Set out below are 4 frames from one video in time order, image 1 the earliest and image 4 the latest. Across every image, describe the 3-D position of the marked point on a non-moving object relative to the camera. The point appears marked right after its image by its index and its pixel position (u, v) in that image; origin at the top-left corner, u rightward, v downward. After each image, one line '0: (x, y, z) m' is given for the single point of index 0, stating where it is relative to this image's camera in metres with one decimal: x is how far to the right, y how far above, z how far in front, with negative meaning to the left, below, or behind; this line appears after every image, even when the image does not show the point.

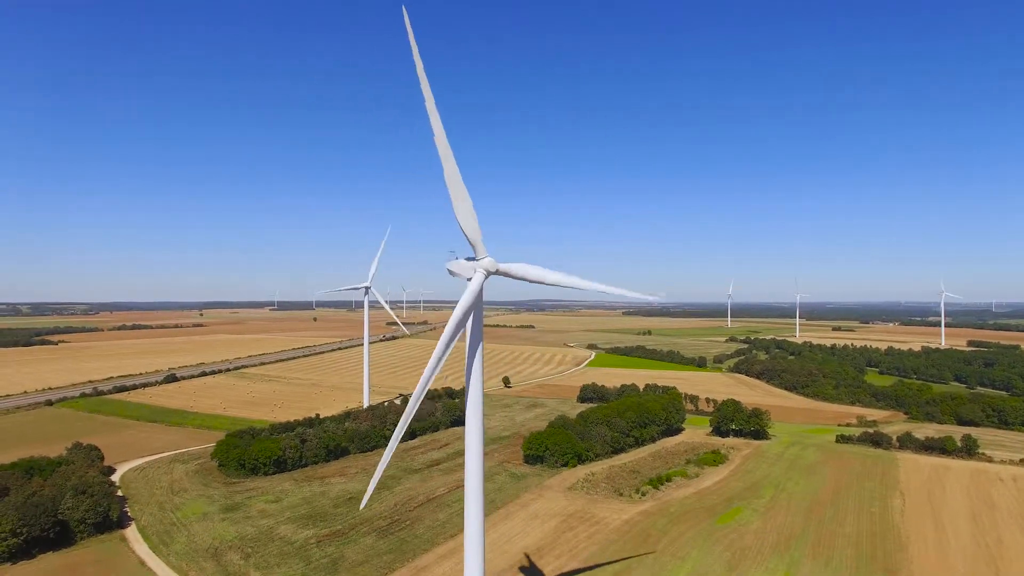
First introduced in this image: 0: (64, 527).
0: (-15.9, -8.4, +18.9) m
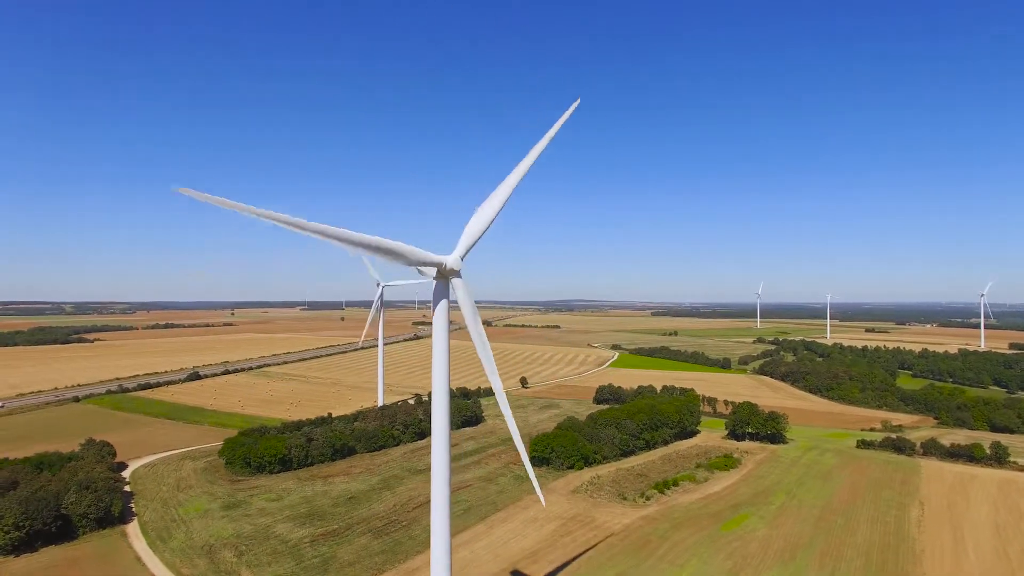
0: (-16.1, -8.4, +19.4) m
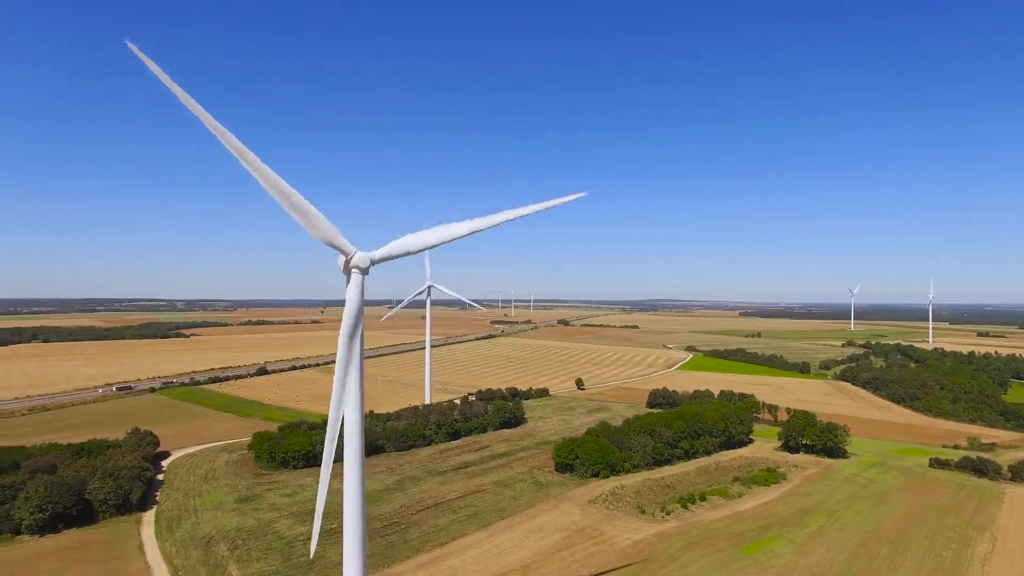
0: (-16.4, -8.5, +20.7) m
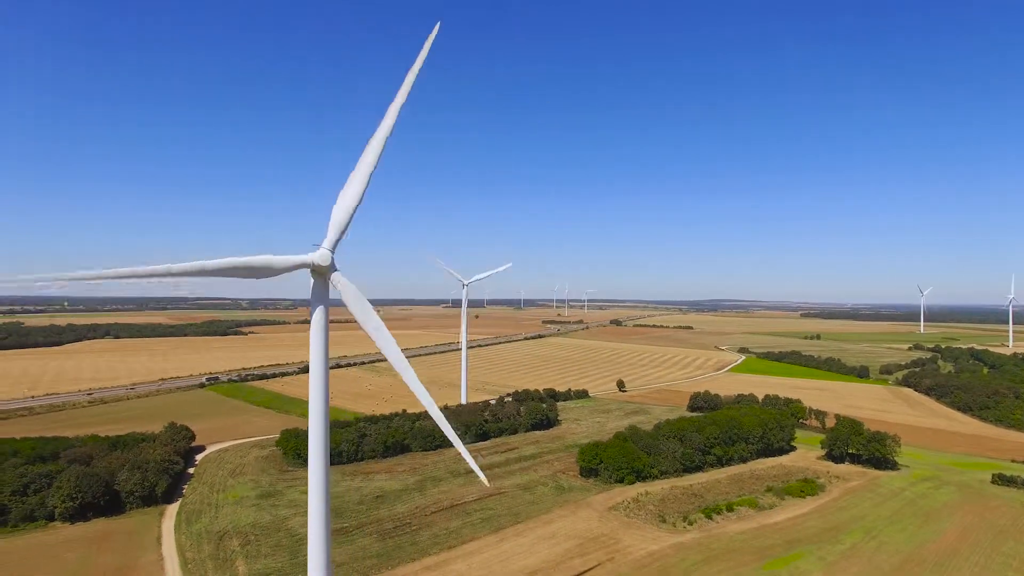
0: (-16.0, -8.5, +21.7) m
